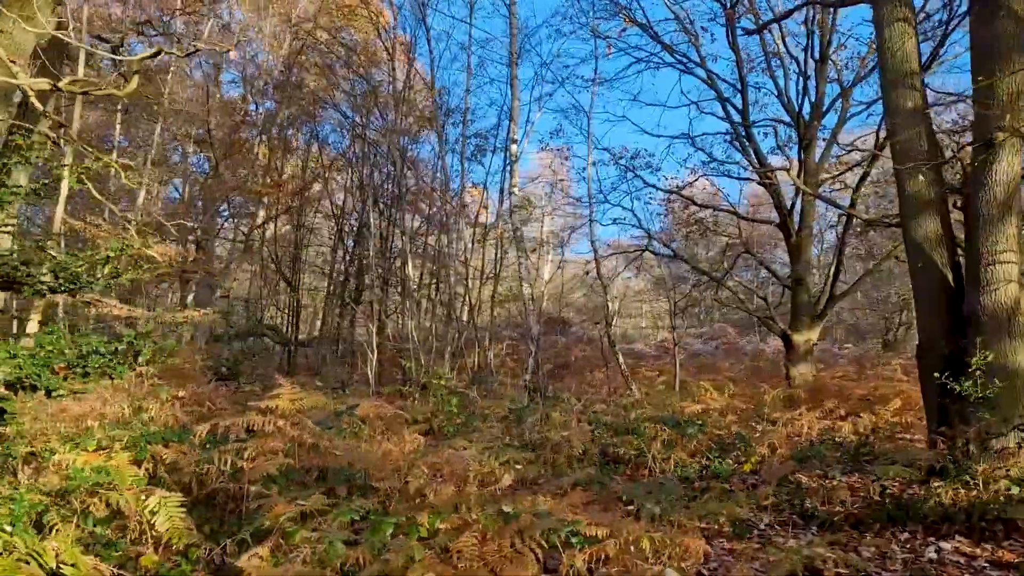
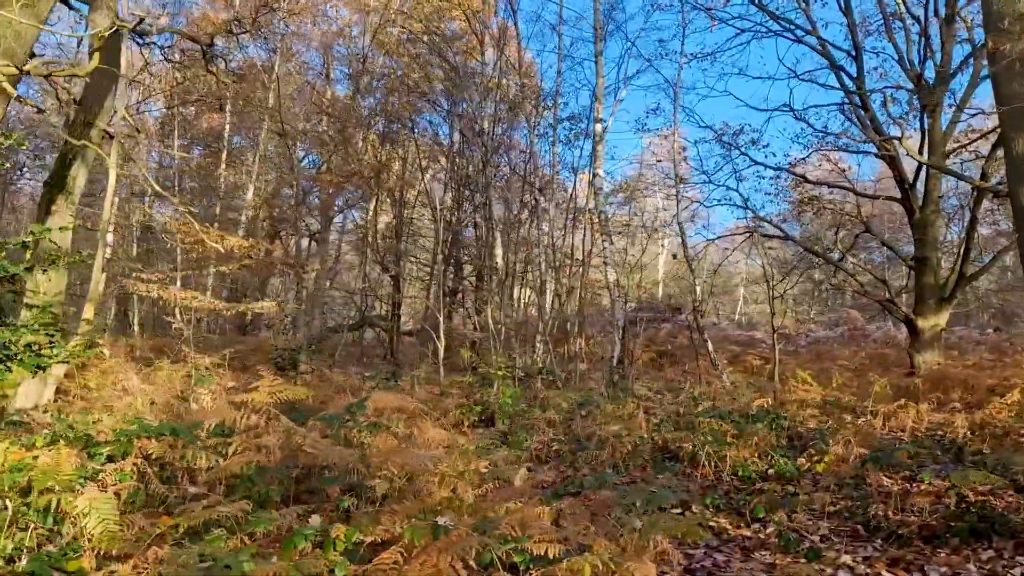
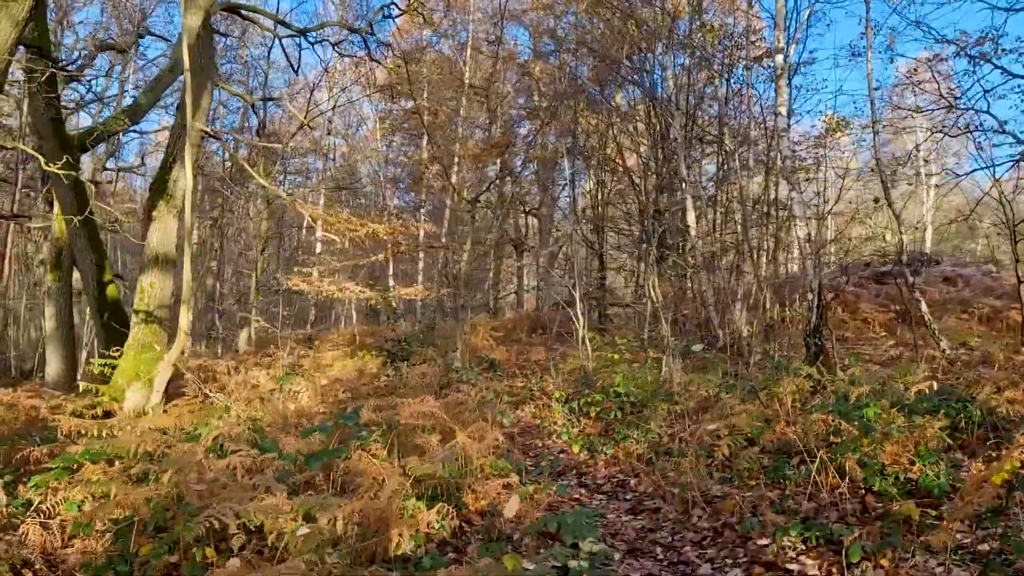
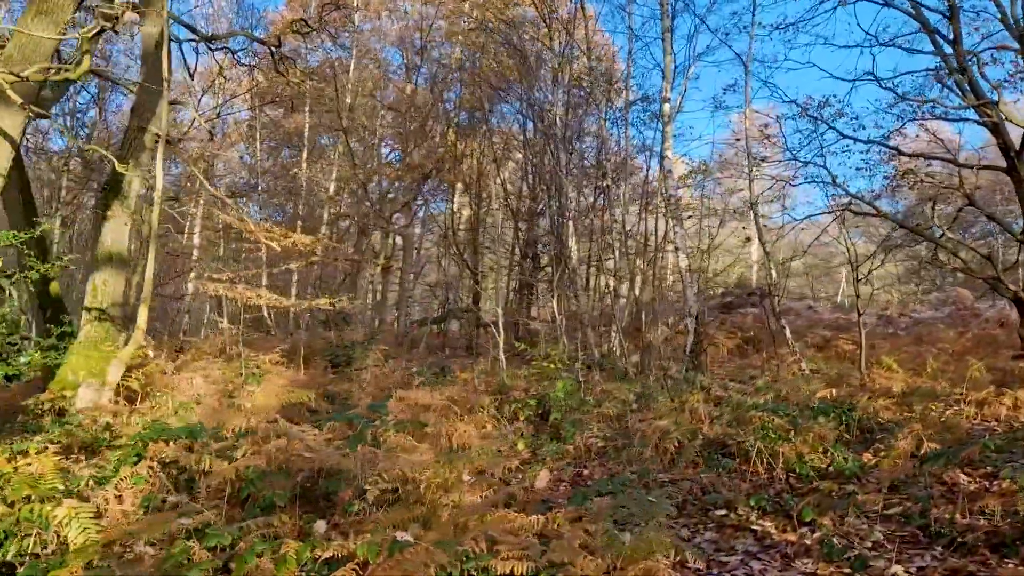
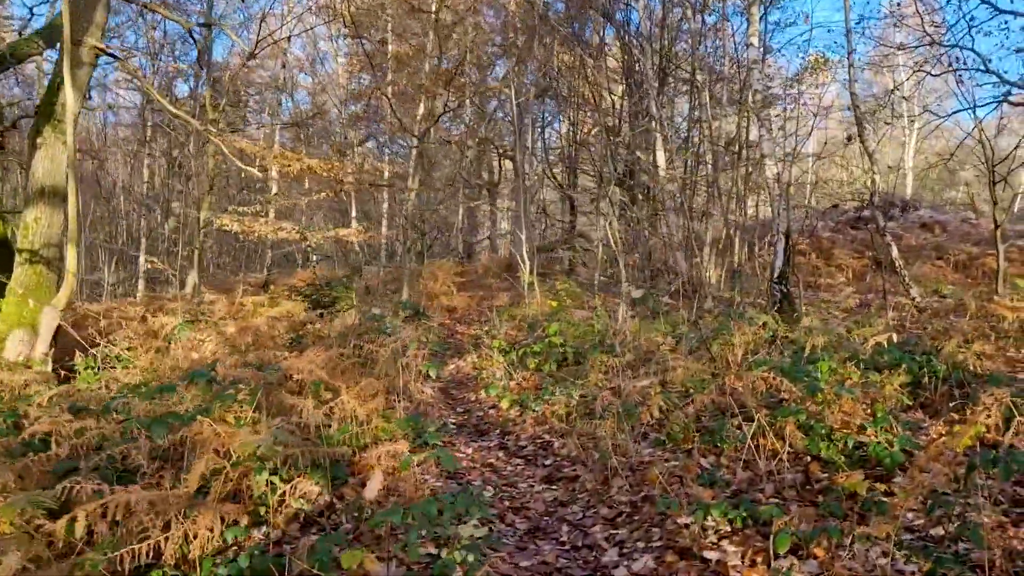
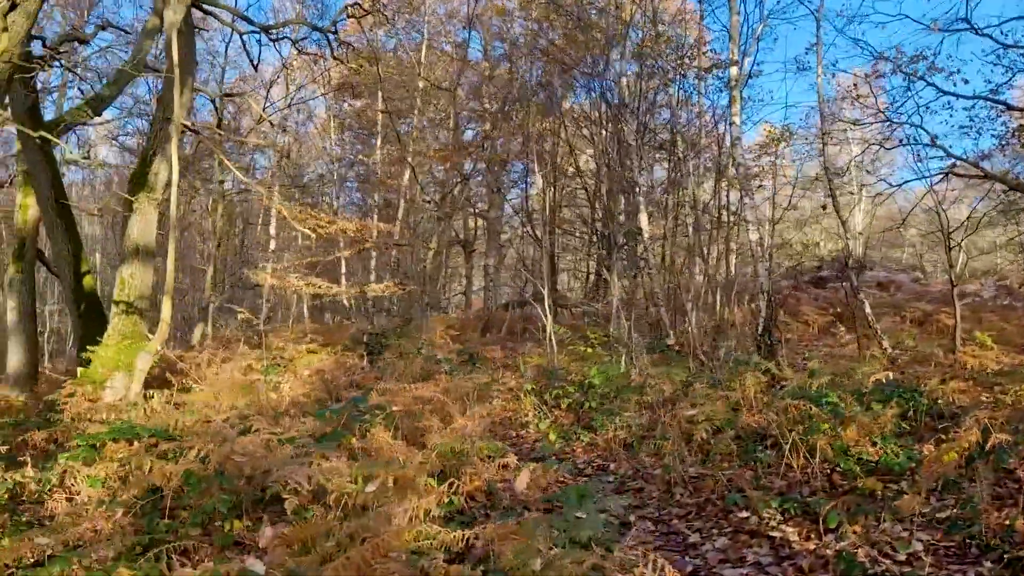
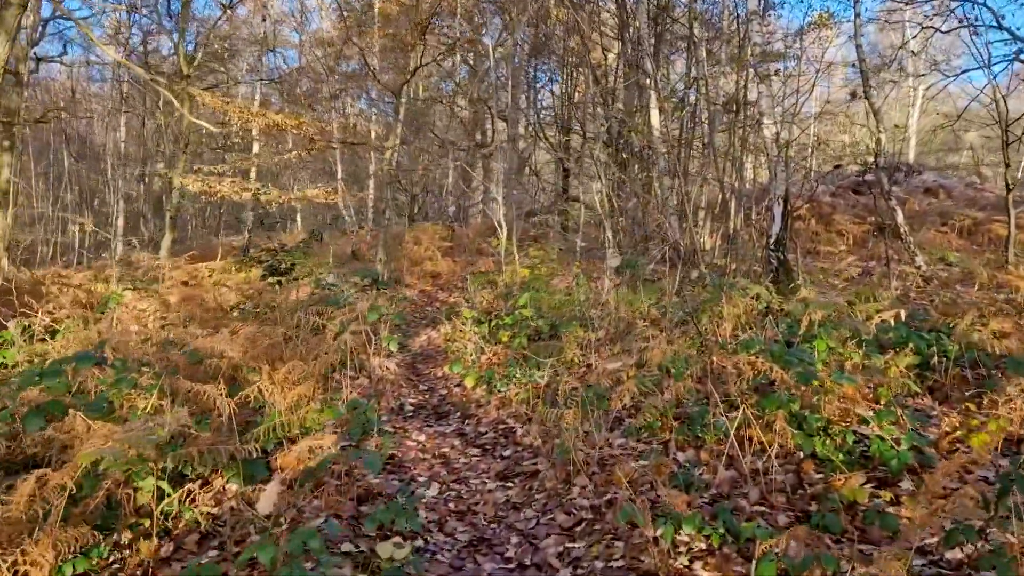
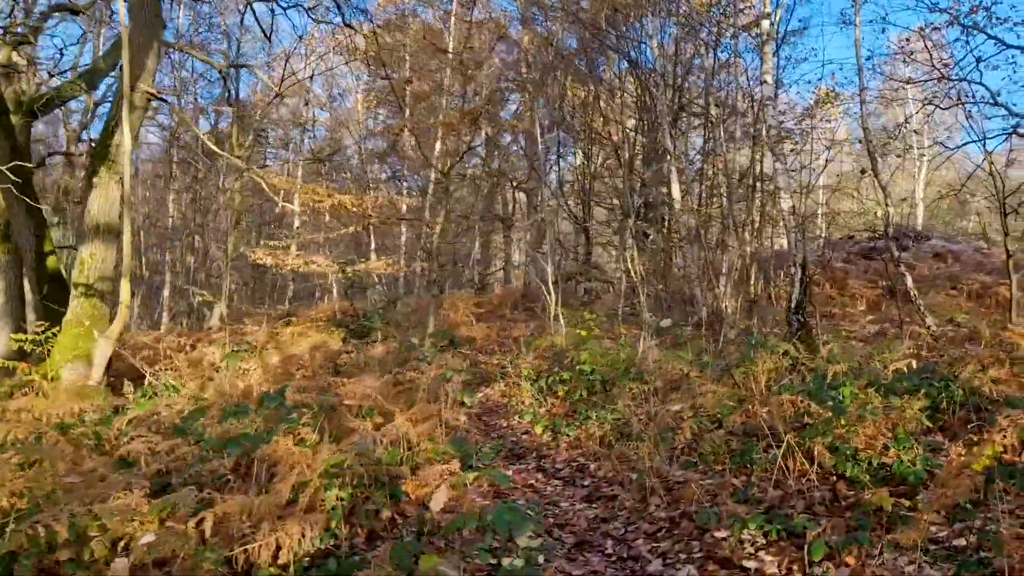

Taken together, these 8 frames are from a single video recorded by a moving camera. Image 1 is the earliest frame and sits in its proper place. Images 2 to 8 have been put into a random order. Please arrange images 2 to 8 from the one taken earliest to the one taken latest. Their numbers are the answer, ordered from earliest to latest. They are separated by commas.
2, 4, 6, 3, 8, 5, 7
